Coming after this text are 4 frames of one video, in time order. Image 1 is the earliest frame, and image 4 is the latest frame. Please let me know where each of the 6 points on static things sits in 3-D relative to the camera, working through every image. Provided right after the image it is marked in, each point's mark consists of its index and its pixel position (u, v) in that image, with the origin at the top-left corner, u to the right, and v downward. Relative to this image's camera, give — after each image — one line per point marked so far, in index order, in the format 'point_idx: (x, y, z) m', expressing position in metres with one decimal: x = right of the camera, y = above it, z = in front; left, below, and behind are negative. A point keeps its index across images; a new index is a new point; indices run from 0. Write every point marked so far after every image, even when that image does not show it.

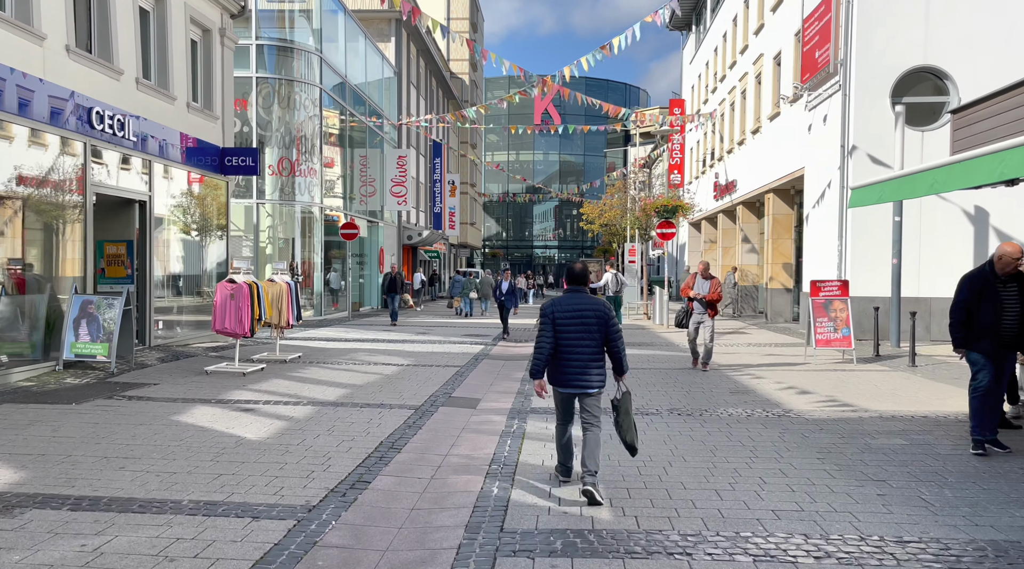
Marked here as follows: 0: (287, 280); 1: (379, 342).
0: (-3.4, +0.1, +13.4) m
1: (-2.7, -1.2, +17.4) m
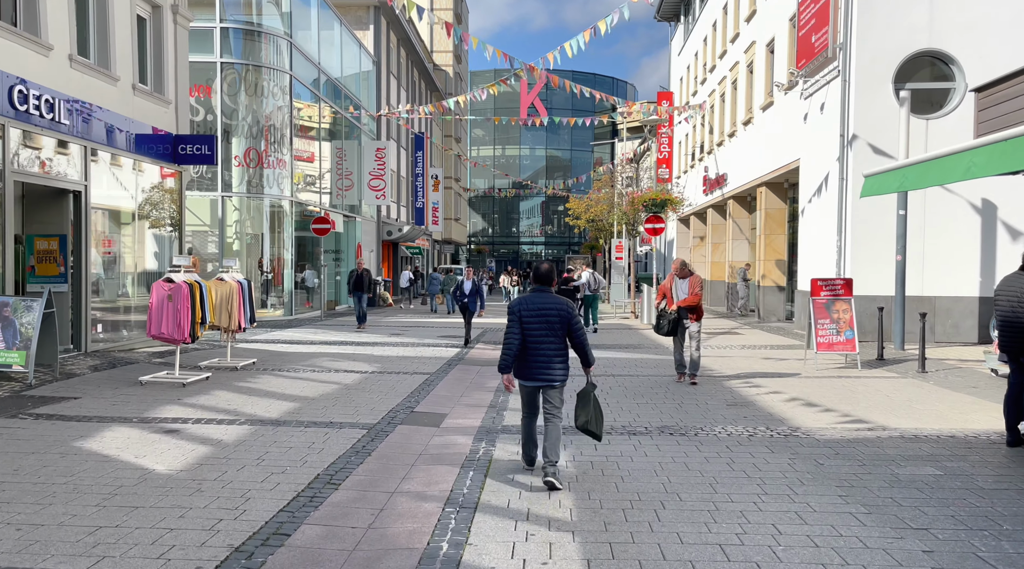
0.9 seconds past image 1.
0: (-3.8, +0.1, +12.2) m
1: (-3.1, -1.1, +16.2) m
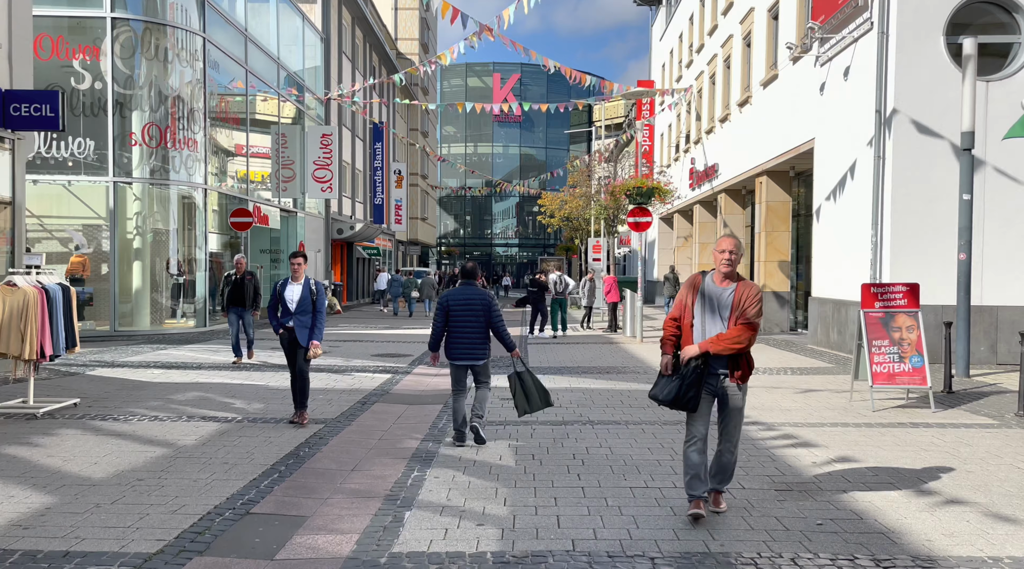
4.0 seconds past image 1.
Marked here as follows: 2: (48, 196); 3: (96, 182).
0: (-4.4, 0.0, +8.3) m
1: (-3.9, -1.2, +12.4) m
2: (-9.9, +1.9, +18.7) m
3: (-8.9, +2.2, +18.8) m
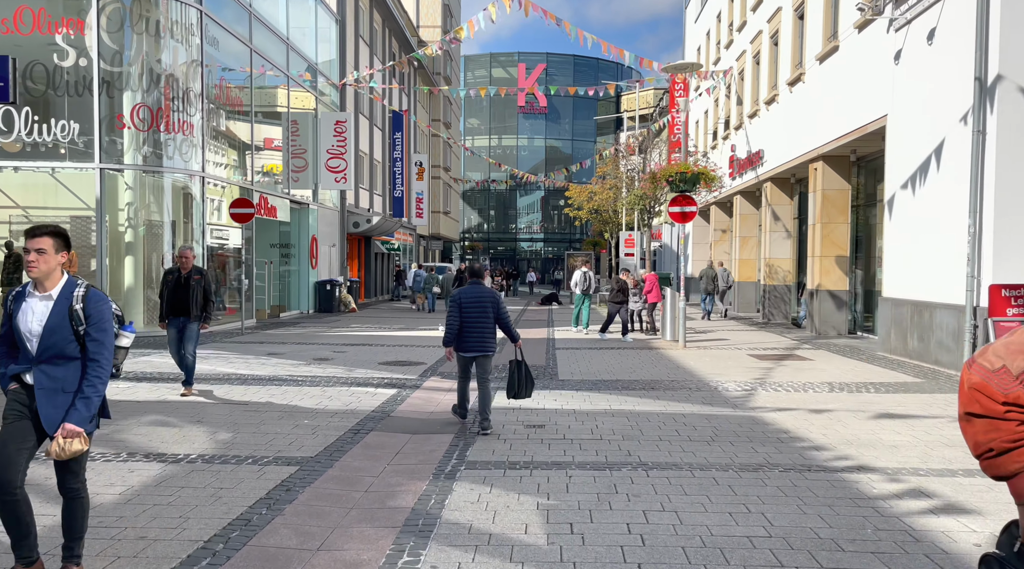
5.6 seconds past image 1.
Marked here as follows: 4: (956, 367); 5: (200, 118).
0: (-4.2, 0.0, +6.5) m
1: (-3.5, -1.2, +10.5) m
2: (-9.4, +1.9, +17.1) m
3: (-8.4, +2.3, +17.1) m
4: (+6.0, -1.1, +11.8) m
5: (-6.7, +3.6, +18.7) m
